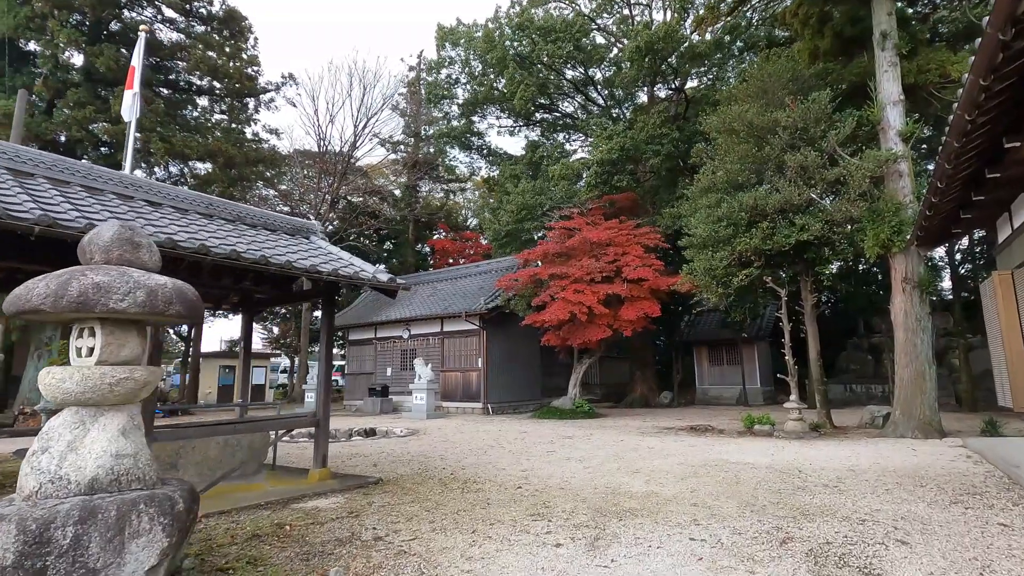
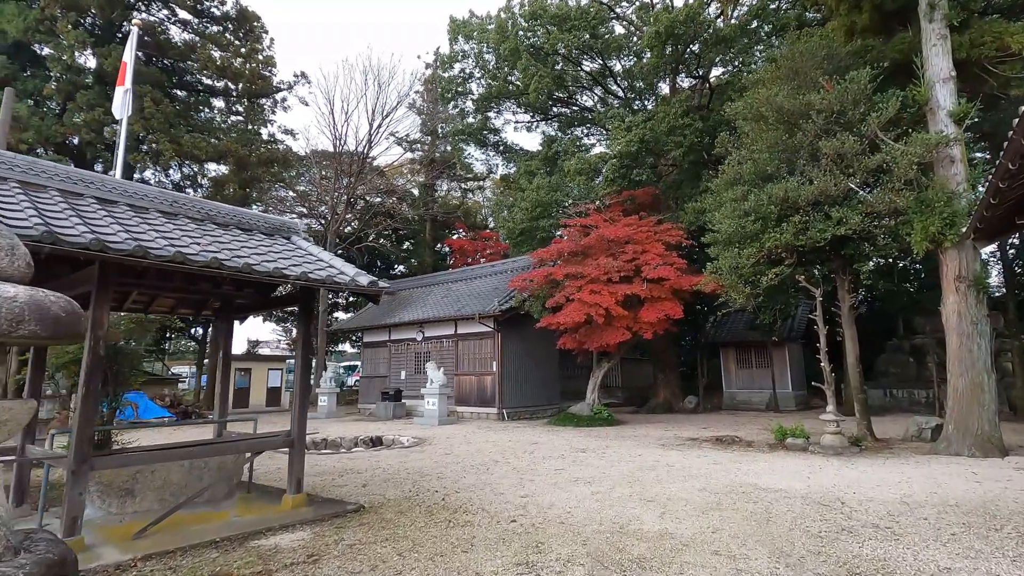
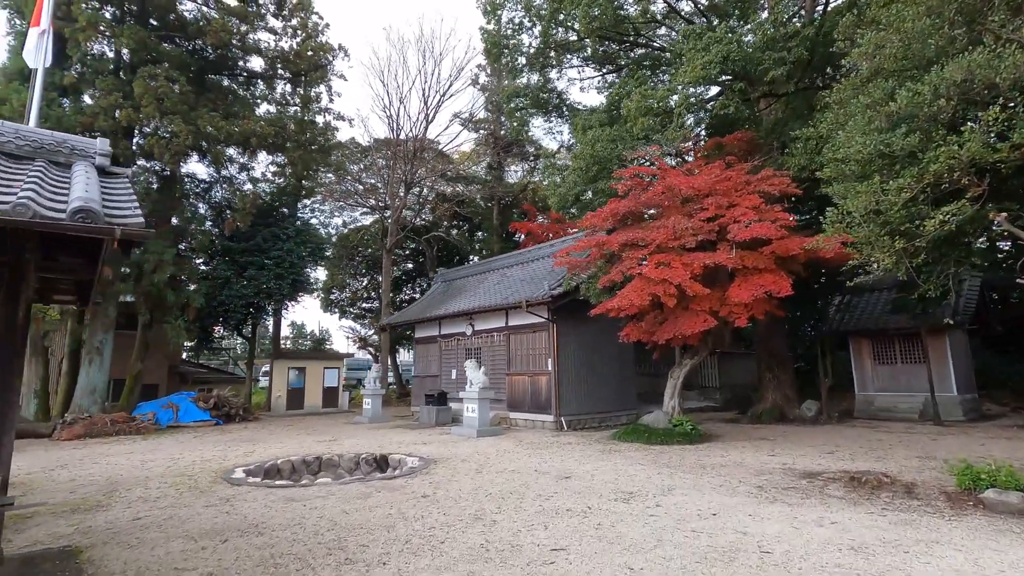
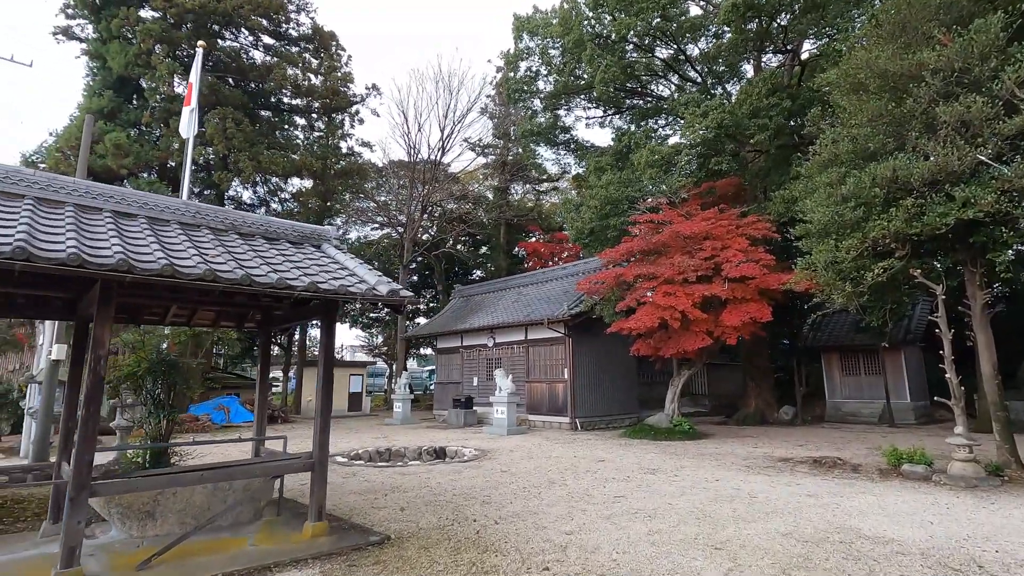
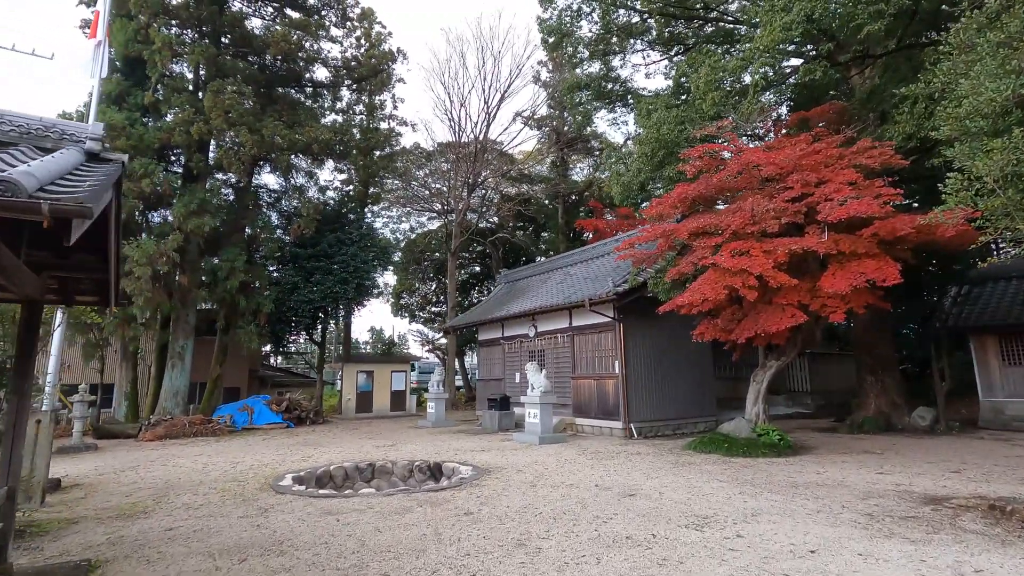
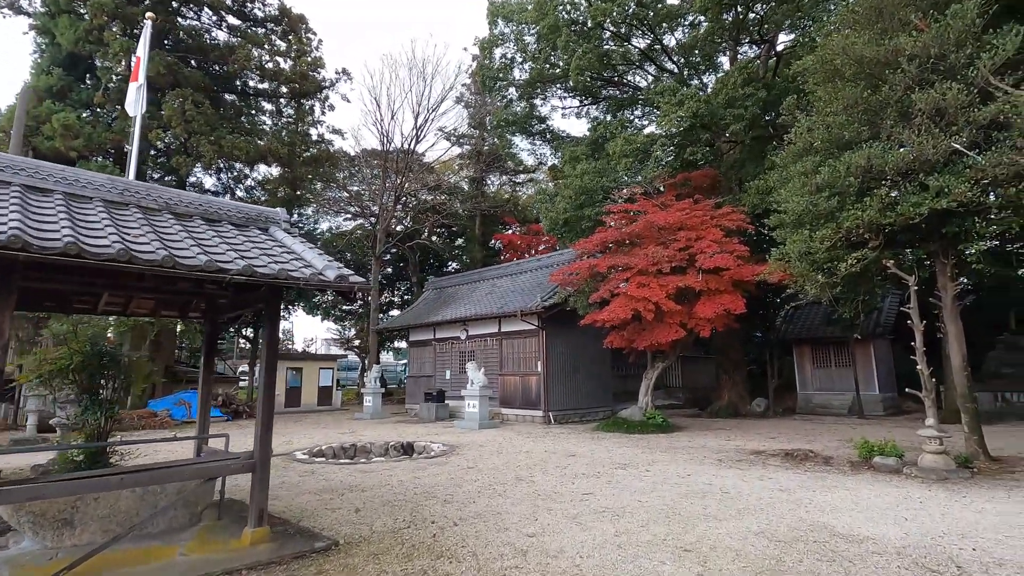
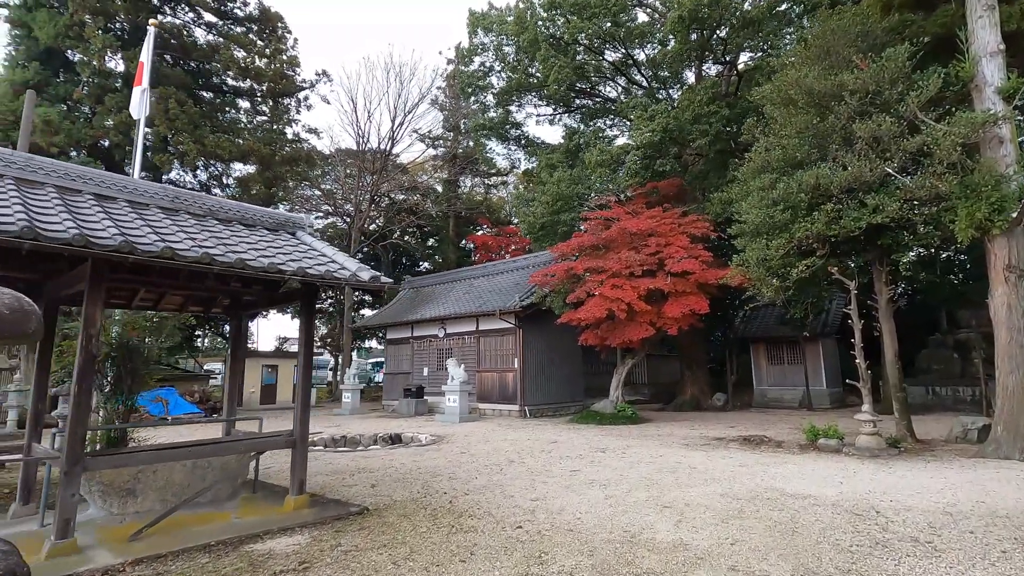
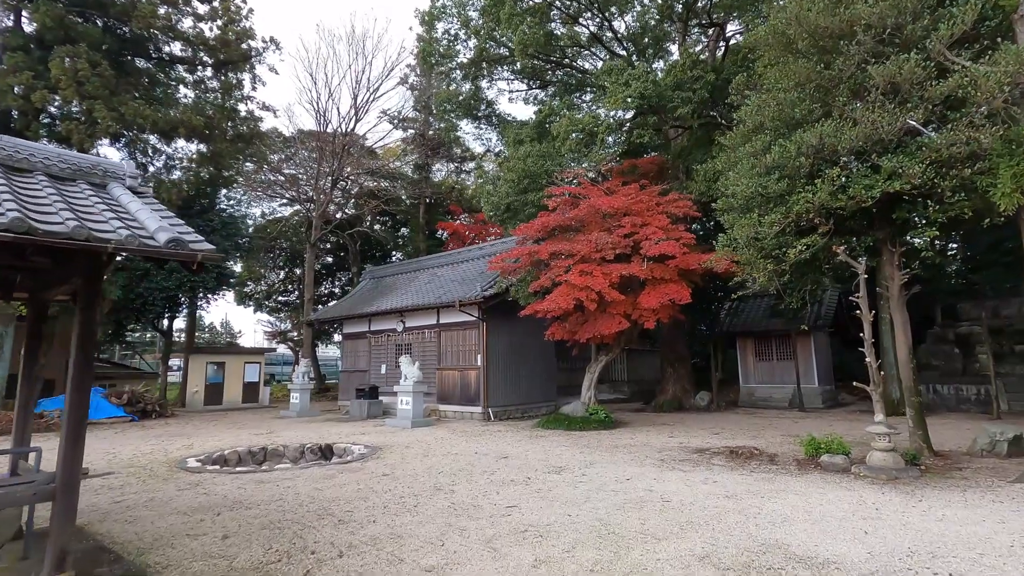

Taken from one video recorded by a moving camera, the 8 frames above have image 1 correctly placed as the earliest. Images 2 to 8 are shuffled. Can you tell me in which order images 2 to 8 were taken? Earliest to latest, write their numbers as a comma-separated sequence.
2, 7, 4, 6, 8, 3, 5
